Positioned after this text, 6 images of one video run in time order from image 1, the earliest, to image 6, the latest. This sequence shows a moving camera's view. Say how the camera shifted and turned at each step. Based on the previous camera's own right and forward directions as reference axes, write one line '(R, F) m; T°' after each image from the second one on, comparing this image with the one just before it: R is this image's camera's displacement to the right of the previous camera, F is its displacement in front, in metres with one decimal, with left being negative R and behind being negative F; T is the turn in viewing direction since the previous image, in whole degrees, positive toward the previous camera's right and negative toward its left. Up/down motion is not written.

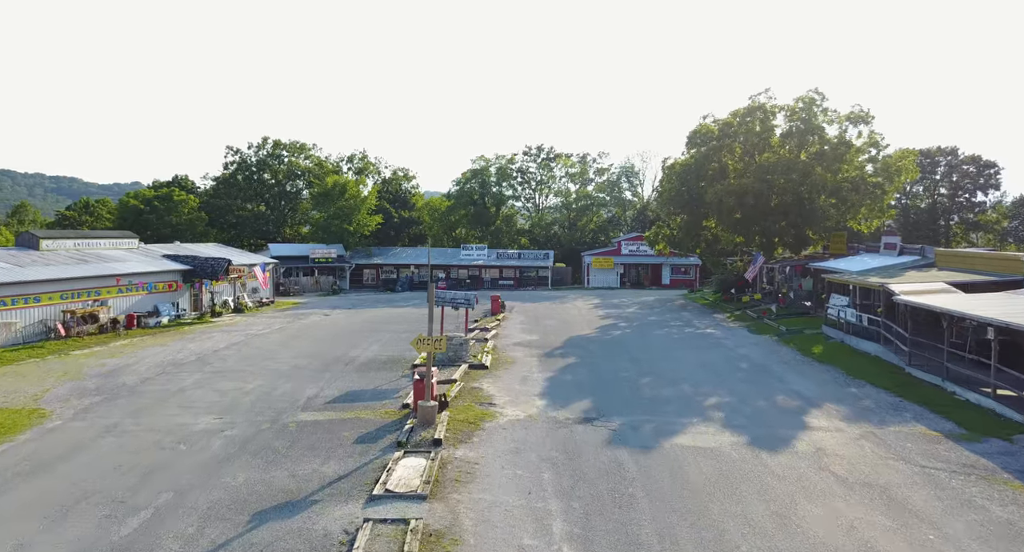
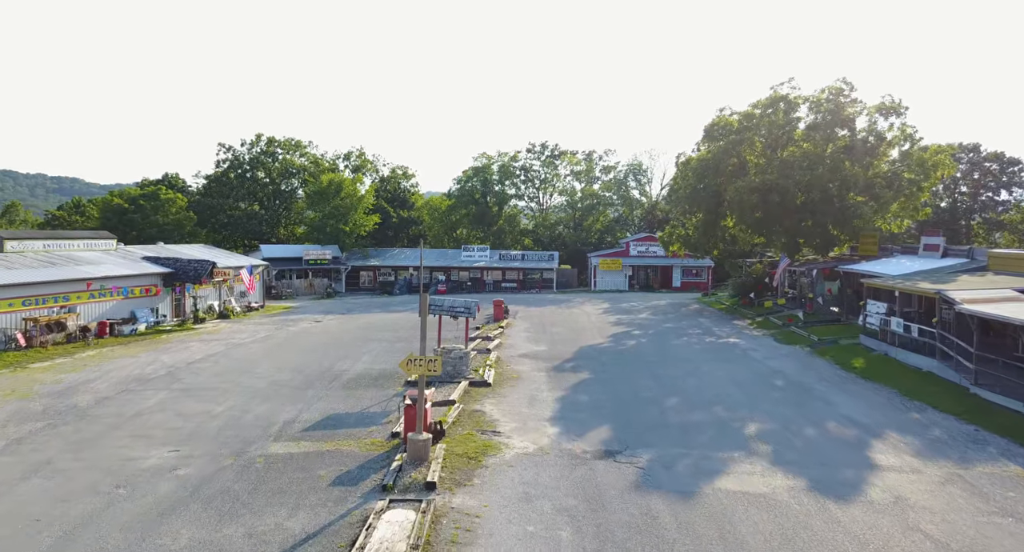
(-0.1, +2.2) m; 0°
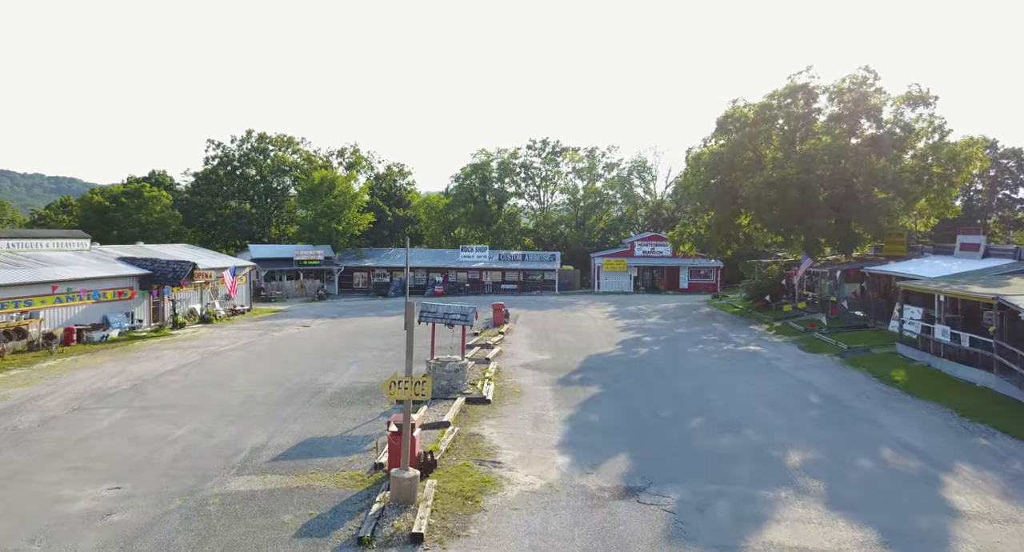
(-0.1, +1.9) m; 0°
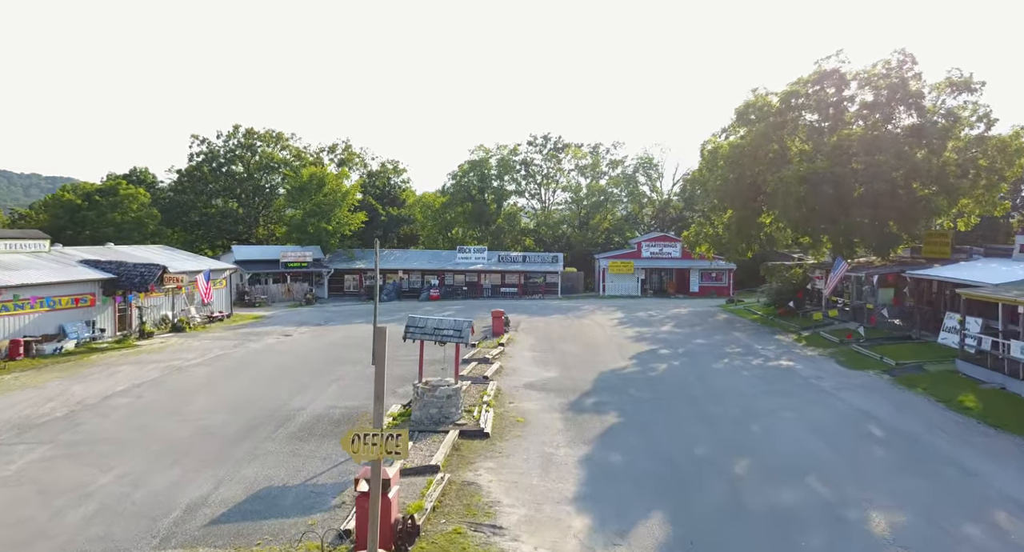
(-0.1, +2.6) m; 0°
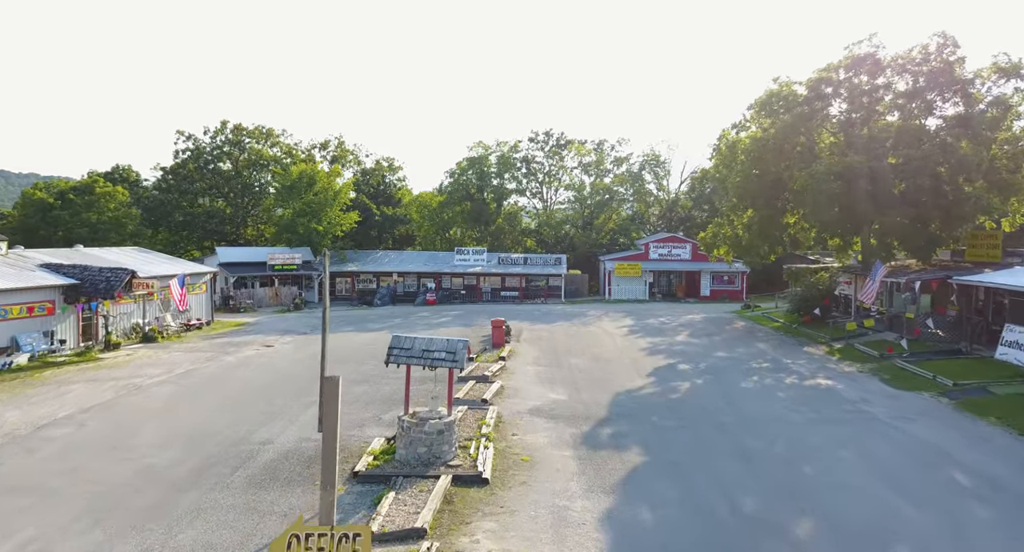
(-0.1, +2.3) m; 0°
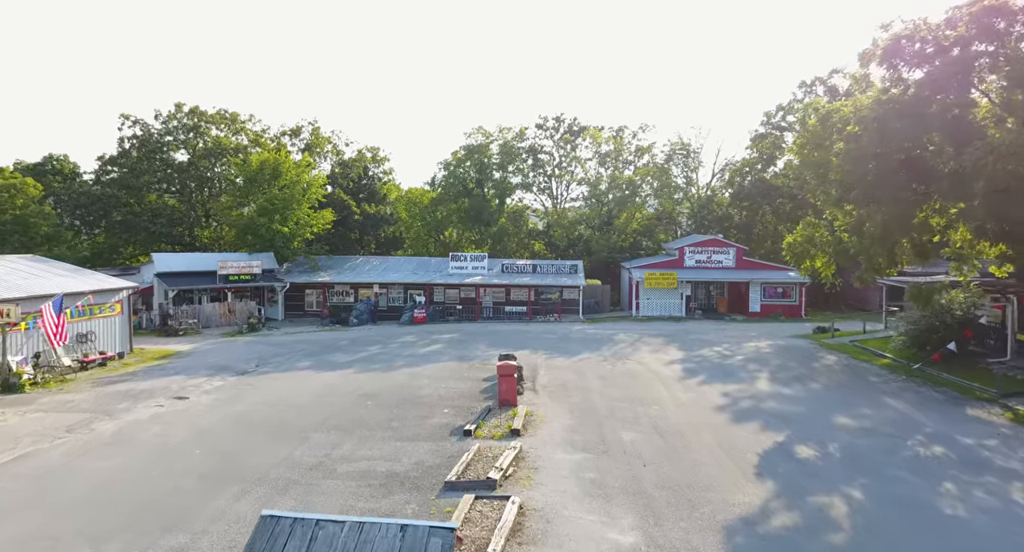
(-0.4, +7.4) m; 0°
